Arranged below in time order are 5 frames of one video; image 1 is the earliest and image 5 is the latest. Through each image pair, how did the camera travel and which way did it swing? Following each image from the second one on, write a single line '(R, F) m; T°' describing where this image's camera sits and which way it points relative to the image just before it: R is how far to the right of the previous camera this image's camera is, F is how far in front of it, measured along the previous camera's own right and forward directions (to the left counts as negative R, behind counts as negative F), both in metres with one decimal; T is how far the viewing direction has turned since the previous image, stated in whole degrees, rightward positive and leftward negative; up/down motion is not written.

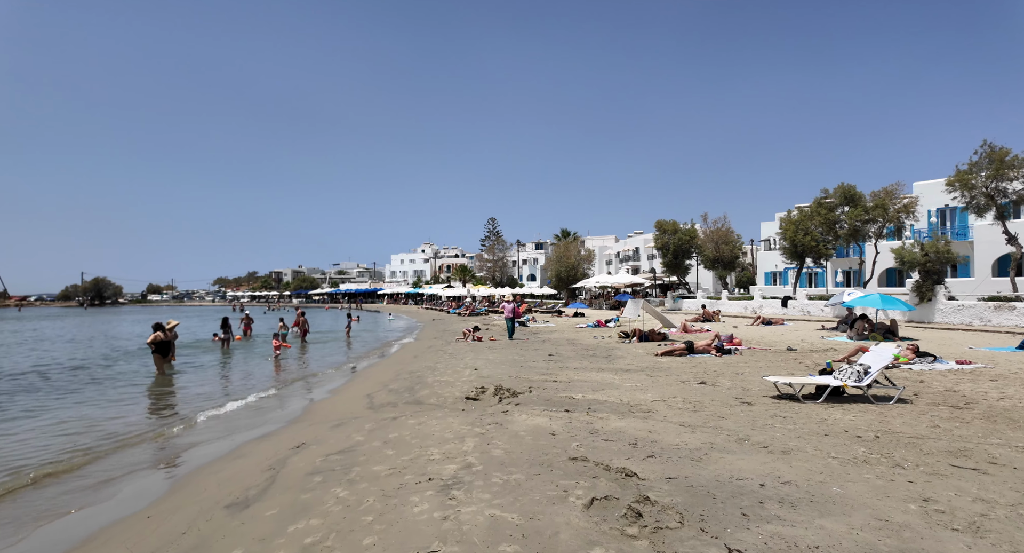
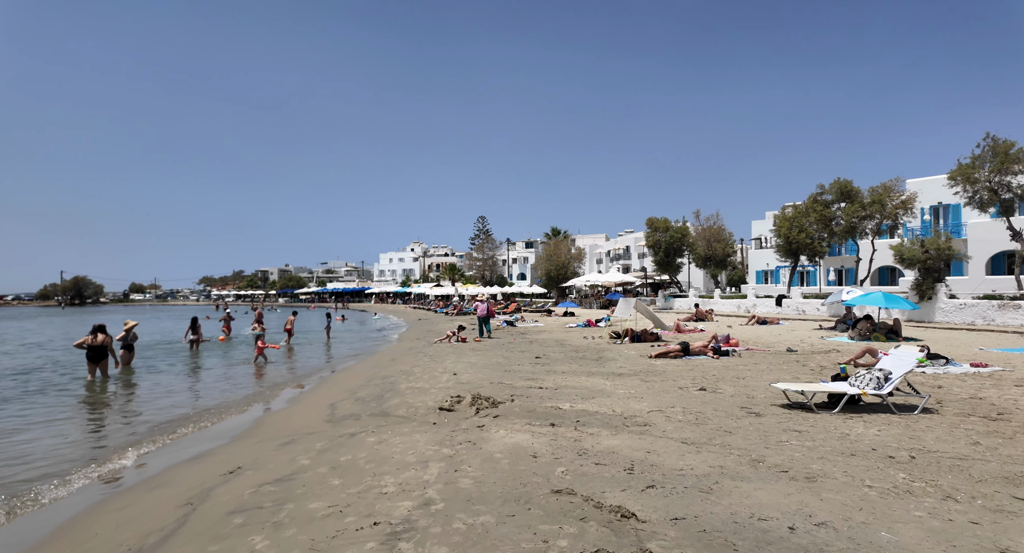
(+0.2, +1.0) m; +1°
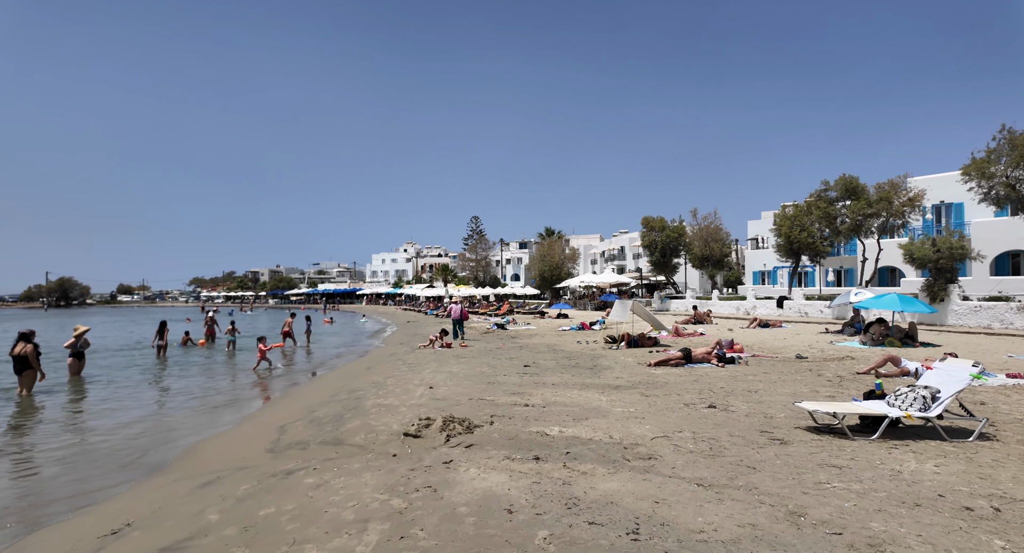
(+0.2, +1.3) m; +1°
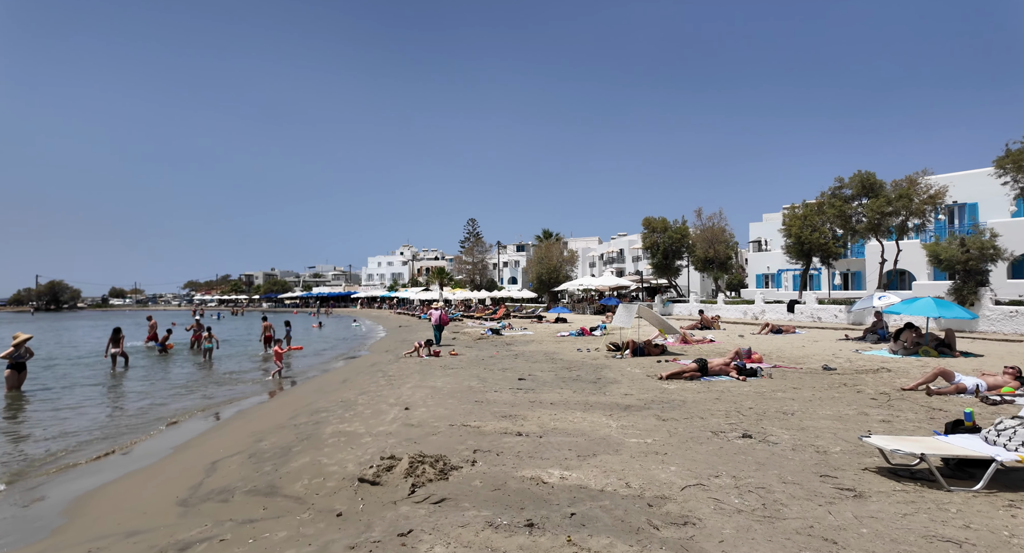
(+0.1, +1.6) m; 0°
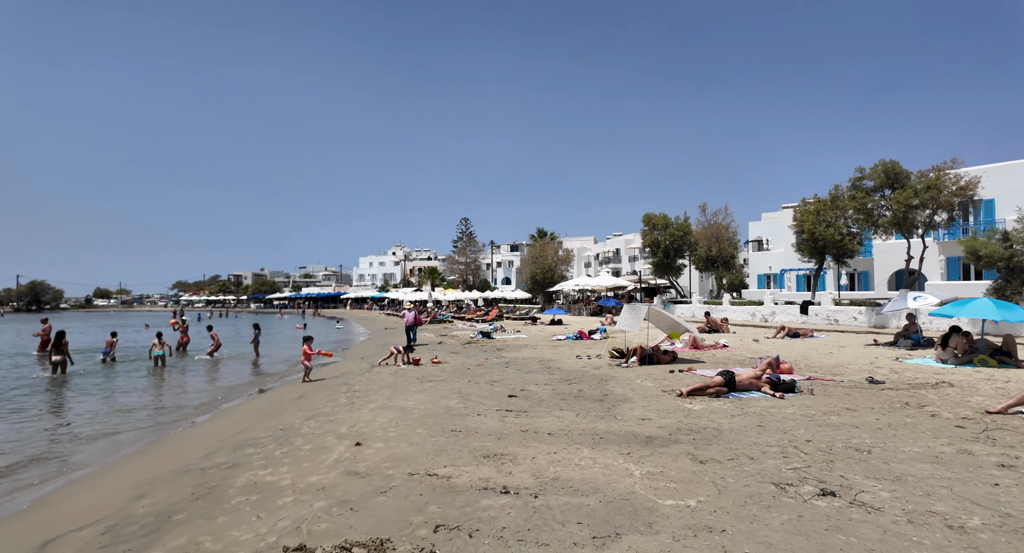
(+0.1, +2.1) m; +1°
